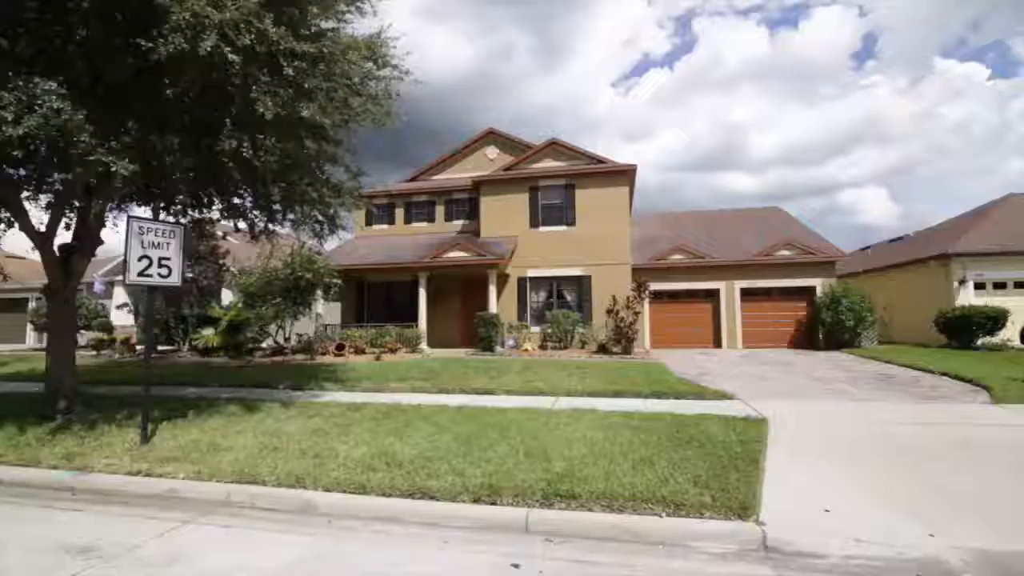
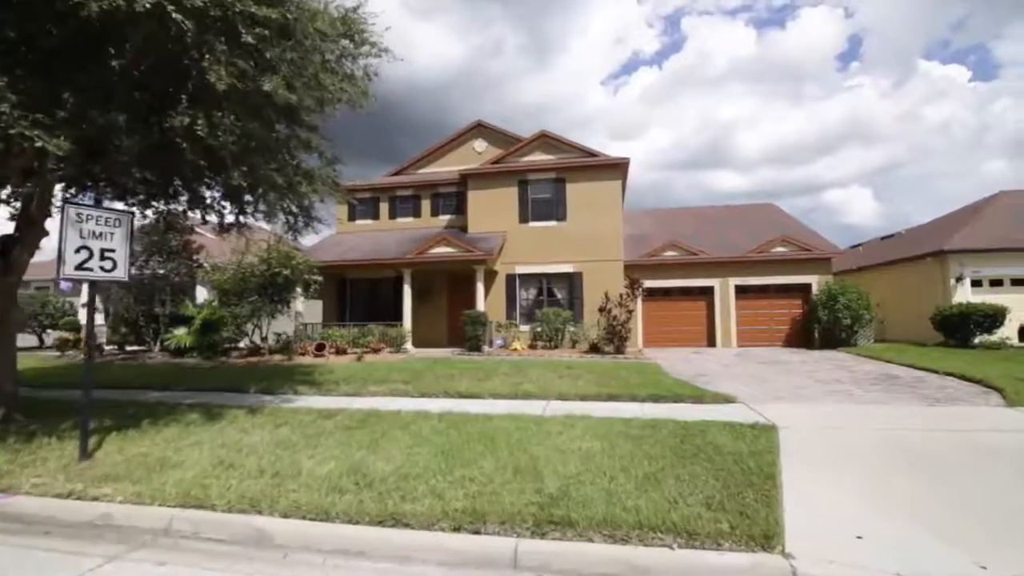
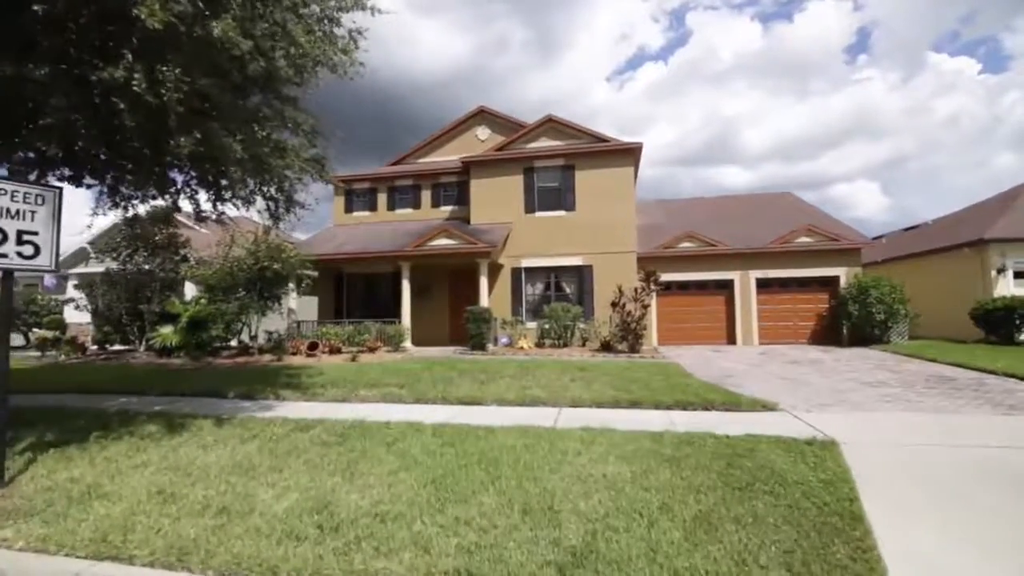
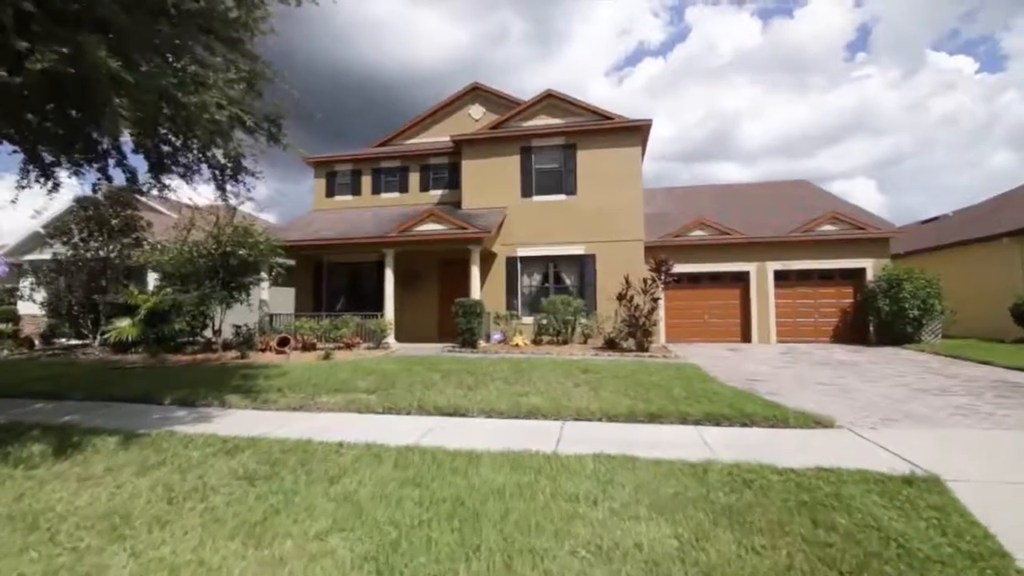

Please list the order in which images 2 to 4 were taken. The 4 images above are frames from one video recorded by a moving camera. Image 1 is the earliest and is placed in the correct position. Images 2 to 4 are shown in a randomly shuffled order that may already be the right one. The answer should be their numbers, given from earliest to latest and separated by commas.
2, 3, 4
